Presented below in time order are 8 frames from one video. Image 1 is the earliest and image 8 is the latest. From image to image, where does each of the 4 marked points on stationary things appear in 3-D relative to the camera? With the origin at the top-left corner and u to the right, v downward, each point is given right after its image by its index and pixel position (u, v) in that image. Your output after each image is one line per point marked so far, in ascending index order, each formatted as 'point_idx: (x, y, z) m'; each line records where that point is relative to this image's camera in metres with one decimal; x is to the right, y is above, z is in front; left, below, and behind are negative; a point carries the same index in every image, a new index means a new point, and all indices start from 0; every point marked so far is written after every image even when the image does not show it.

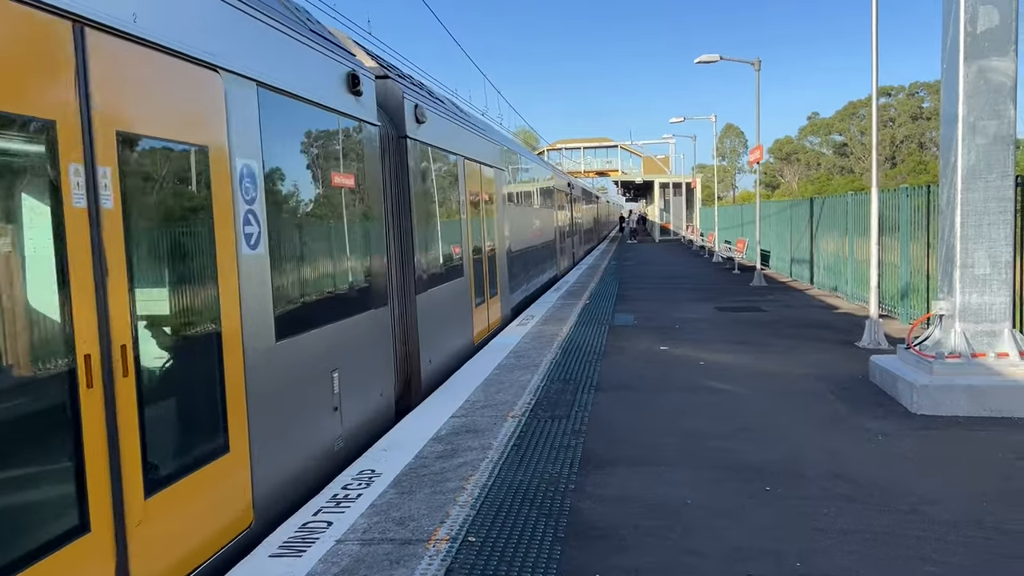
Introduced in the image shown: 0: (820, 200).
0: (+7.2, +2.1, +17.7) m
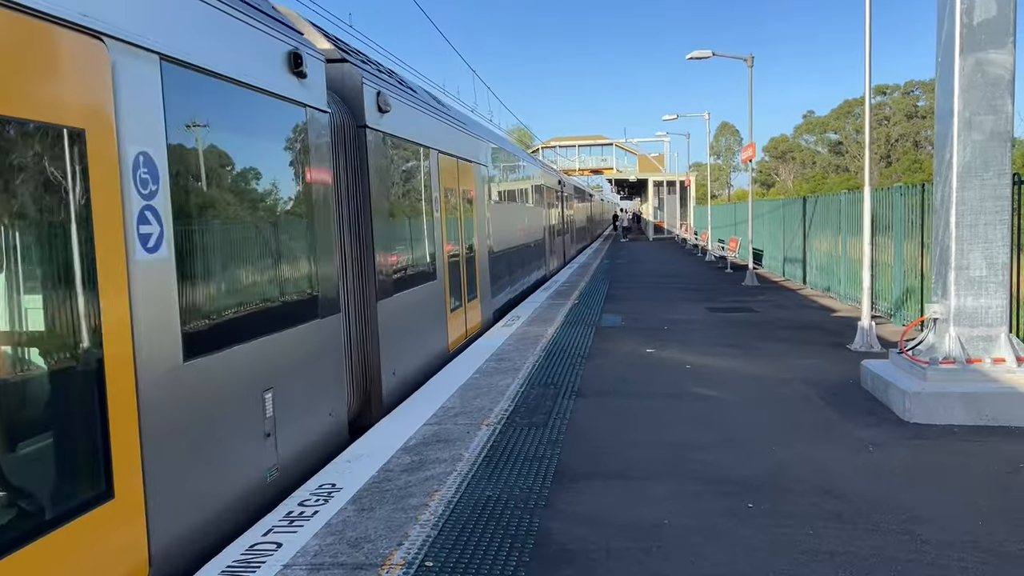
0: (+7.0, +2.1, +17.5) m
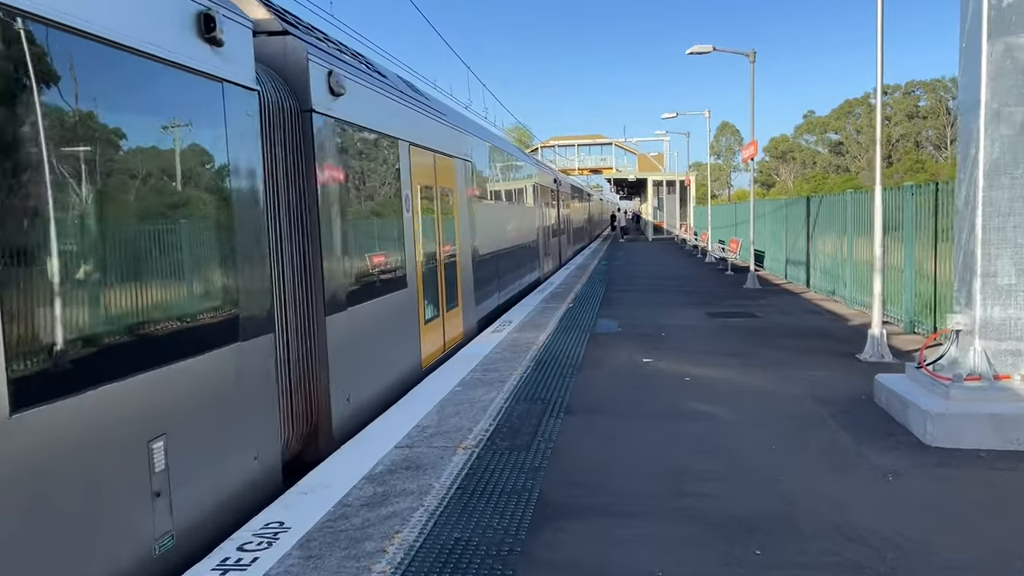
0: (+6.9, +2.0, +16.9) m
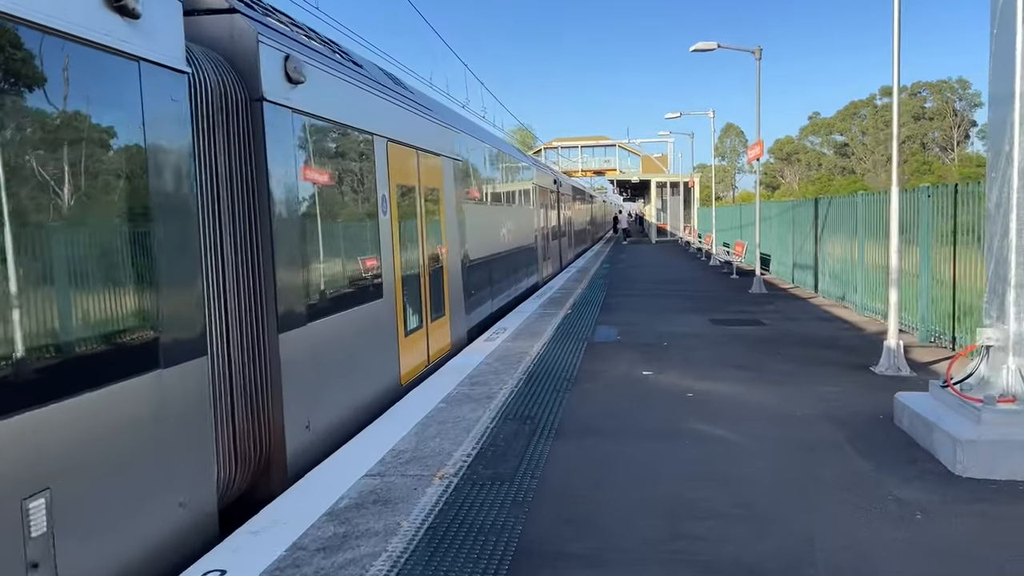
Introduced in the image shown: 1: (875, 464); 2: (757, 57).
0: (+6.8, +1.9, +16.4) m
1: (+2.4, -1.2, +5.1) m
2: (+5.6, +5.3, +17.1) m
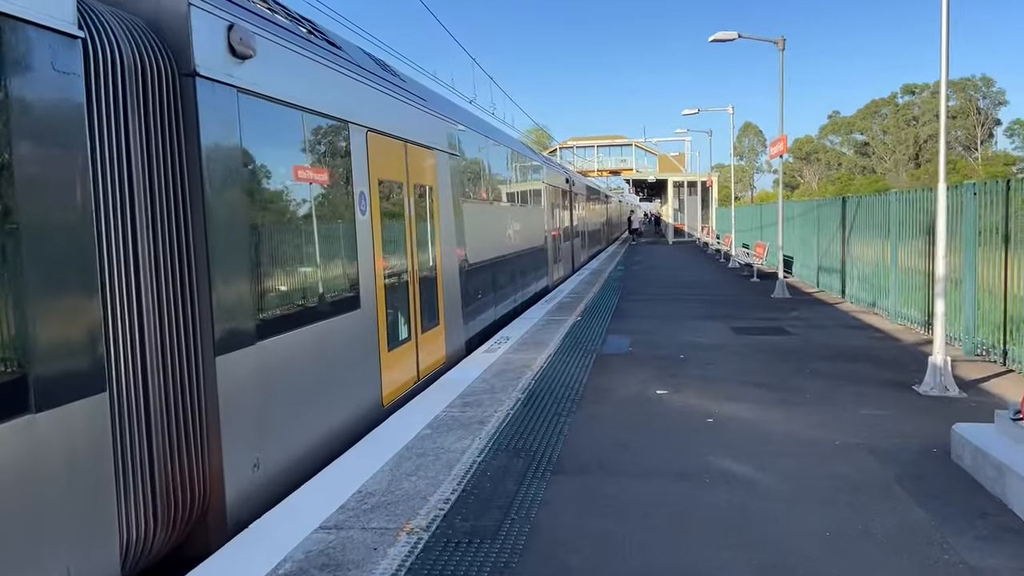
0: (+7.0, +1.8, +15.4) m
1: (+2.4, -1.3, +4.2) m
2: (+5.8, +5.2, +16.2) m
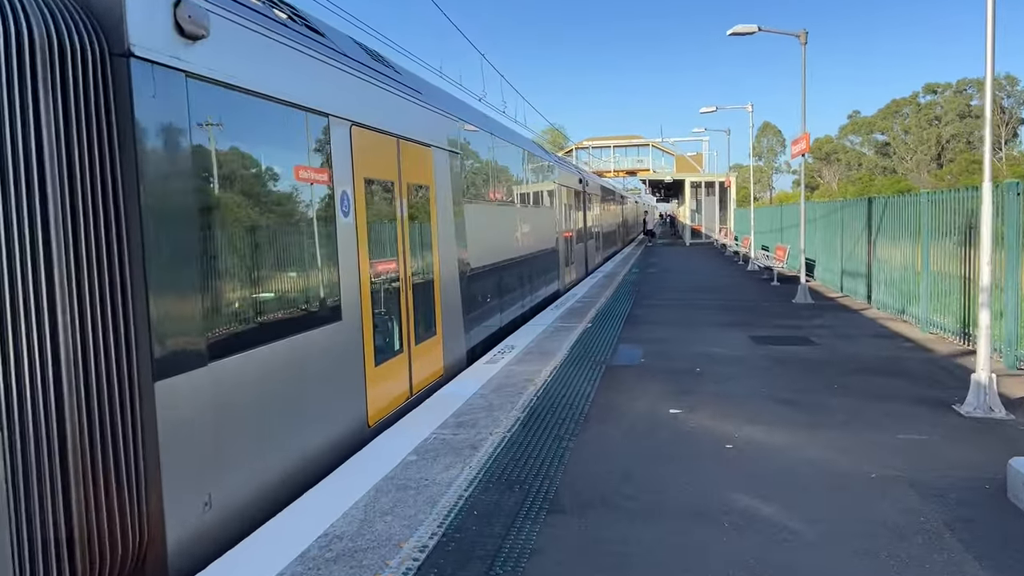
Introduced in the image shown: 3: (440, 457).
0: (+7.2, +1.7, +14.6) m
1: (+2.3, -1.3, +3.6) m
2: (+6.0, +5.1, +15.5) m
3: (-0.5, -1.2, +5.1) m
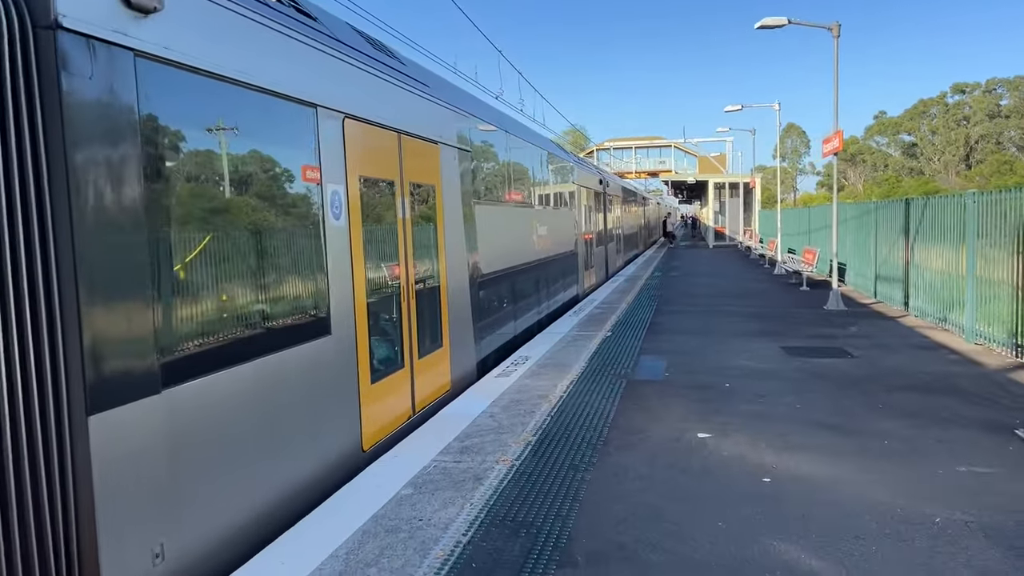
0: (+7.5, +1.6, +13.9) m
1: (+2.3, -1.4, +2.9) m
2: (+6.3, +5.0, +14.7) m
3: (-0.4, -1.2, +4.5) m
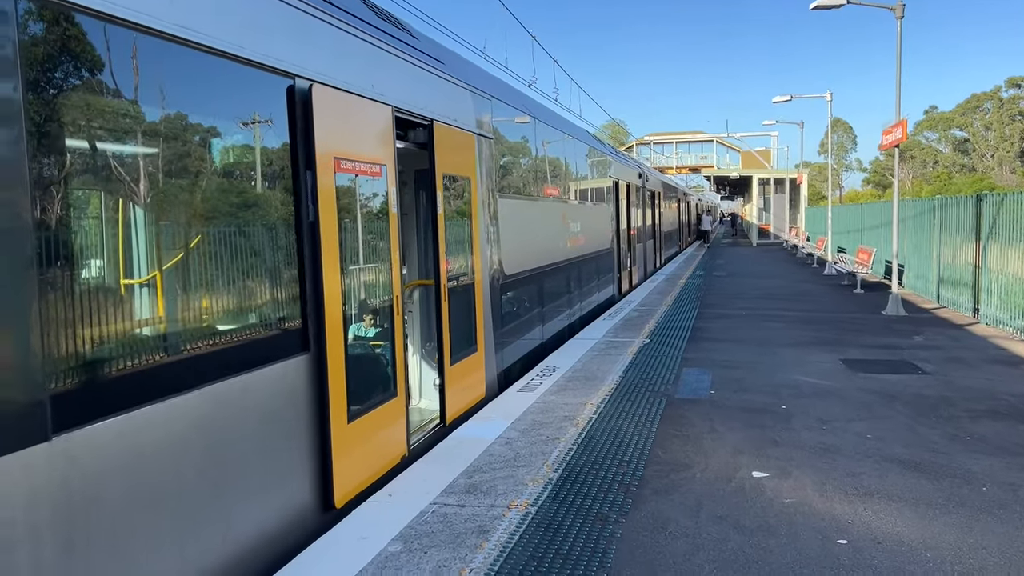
0: (+8.0, +1.5, +12.6) m
1: (+2.3, -1.5, +1.9) m
2: (+6.9, +4.9, +13.5) m
3: (-0.4, -1.3, +3.7) m
